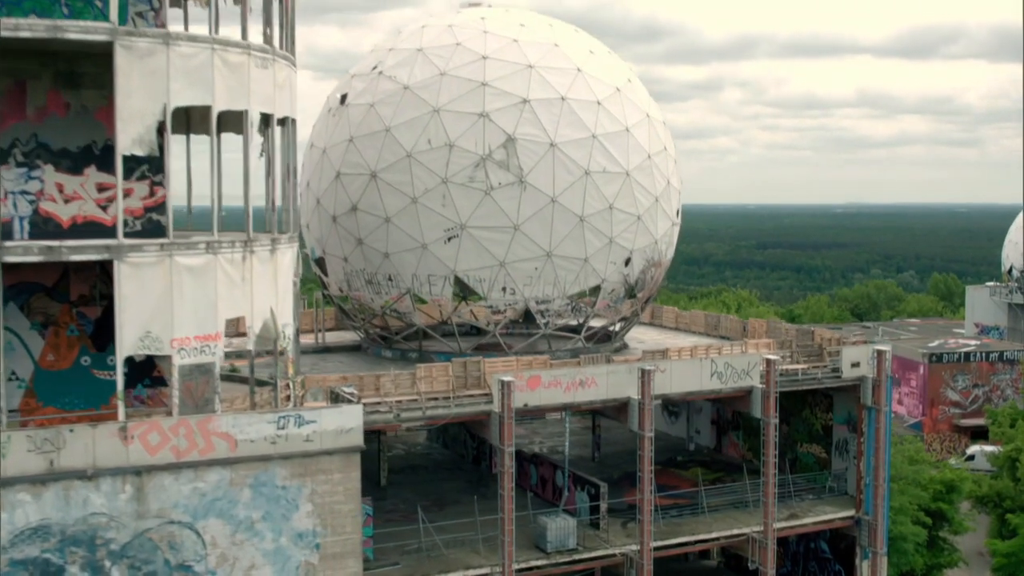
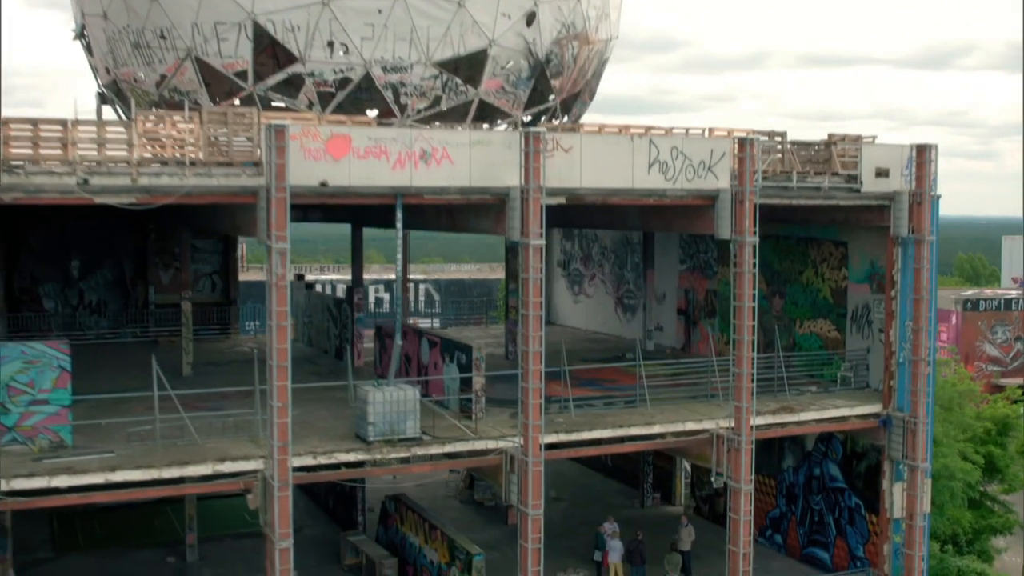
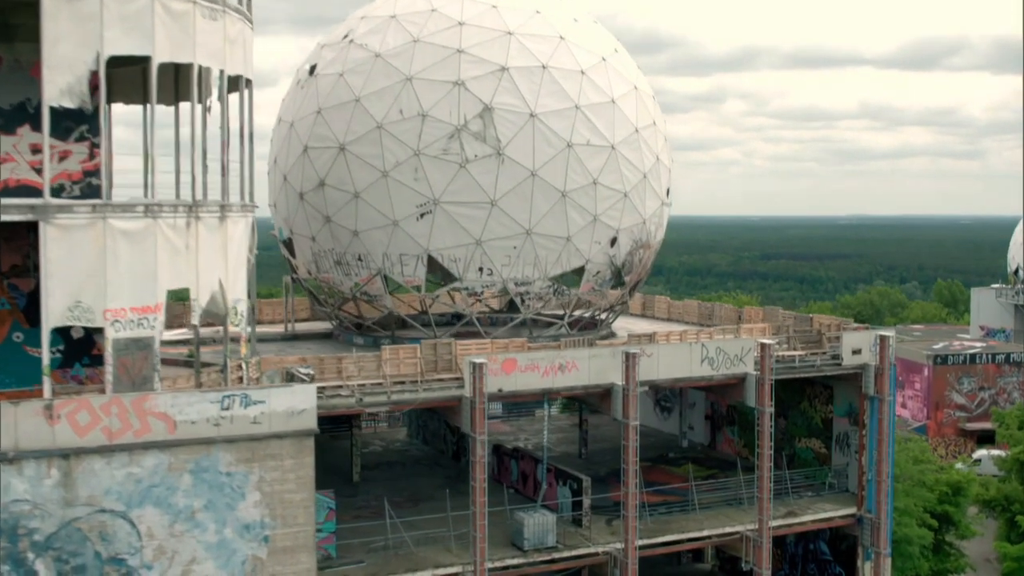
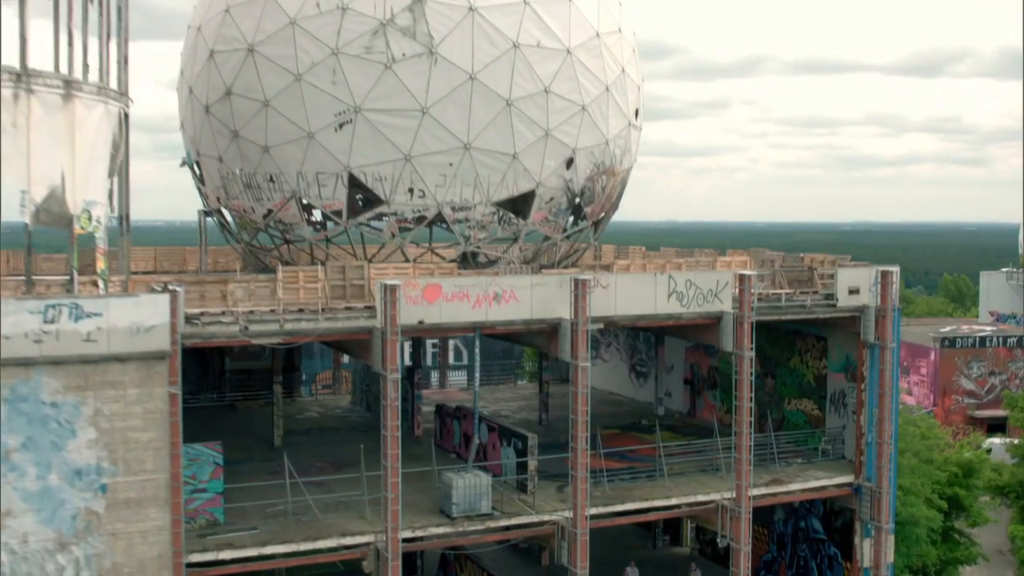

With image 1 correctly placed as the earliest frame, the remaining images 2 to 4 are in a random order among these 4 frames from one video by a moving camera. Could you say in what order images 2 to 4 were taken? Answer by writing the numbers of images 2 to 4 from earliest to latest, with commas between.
3, 4, 2
